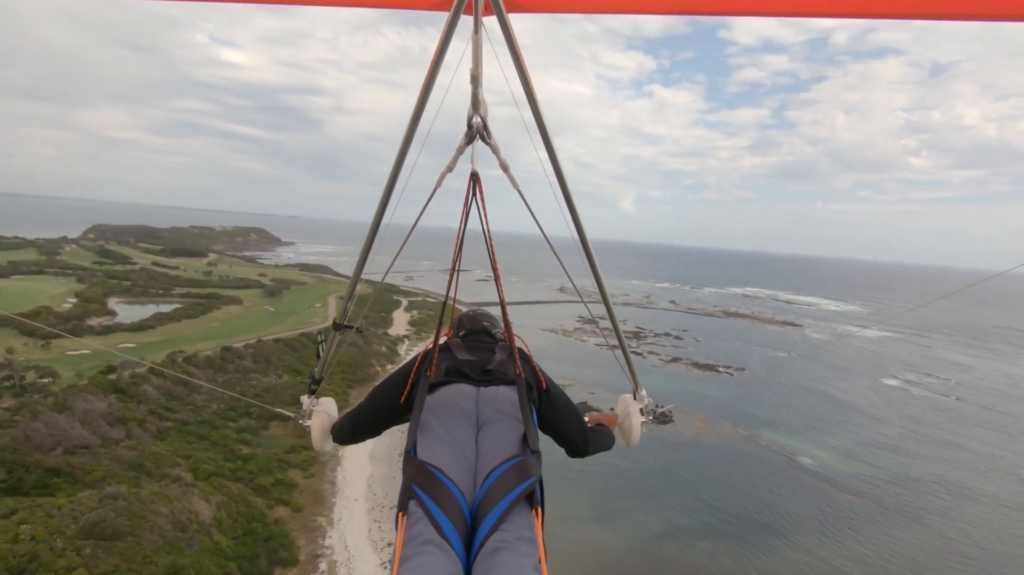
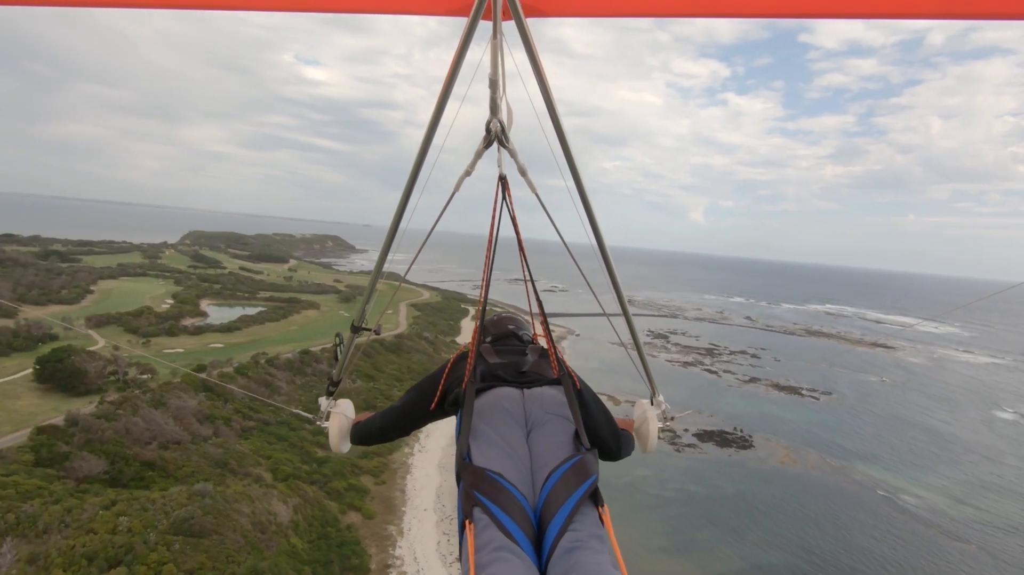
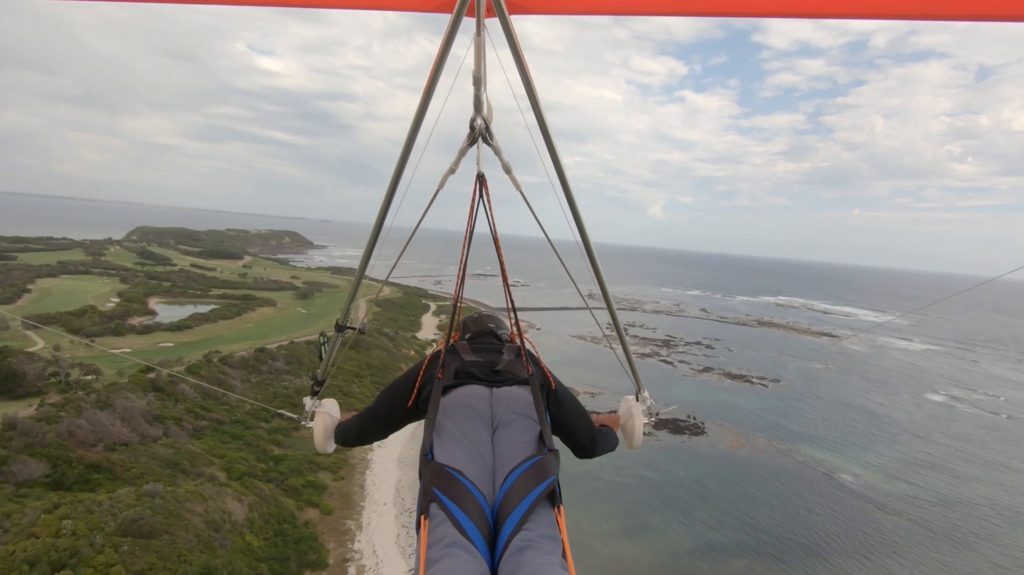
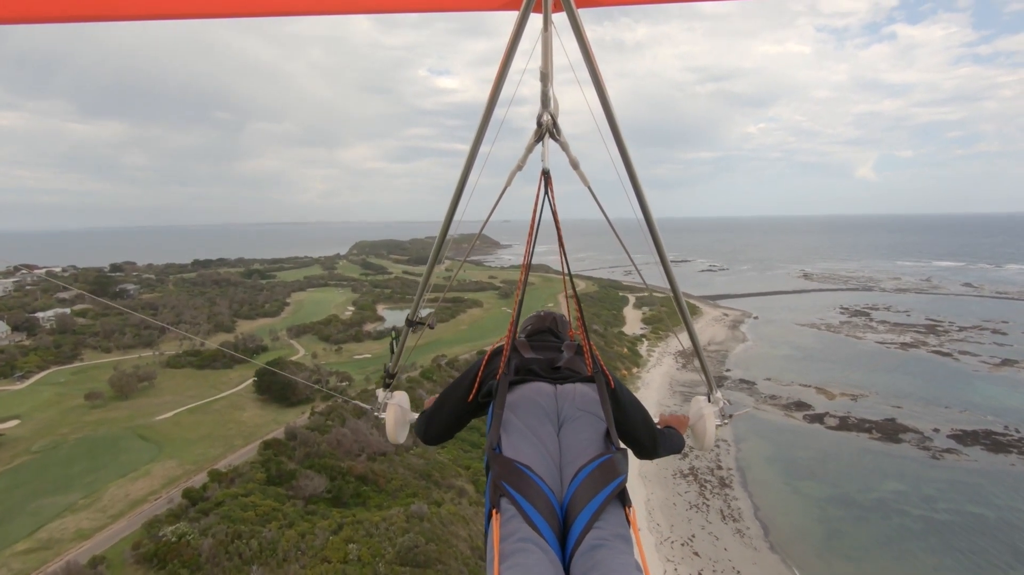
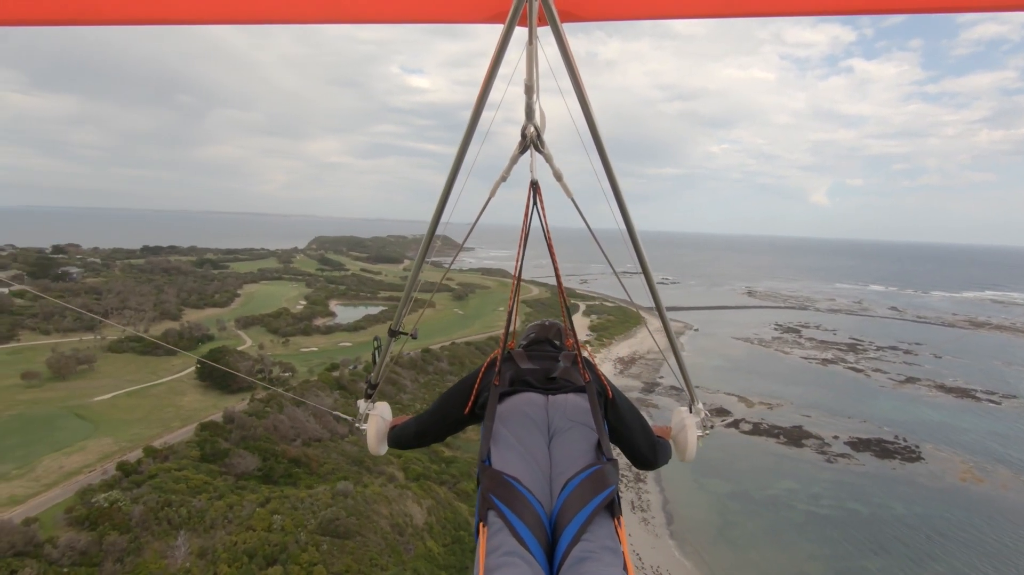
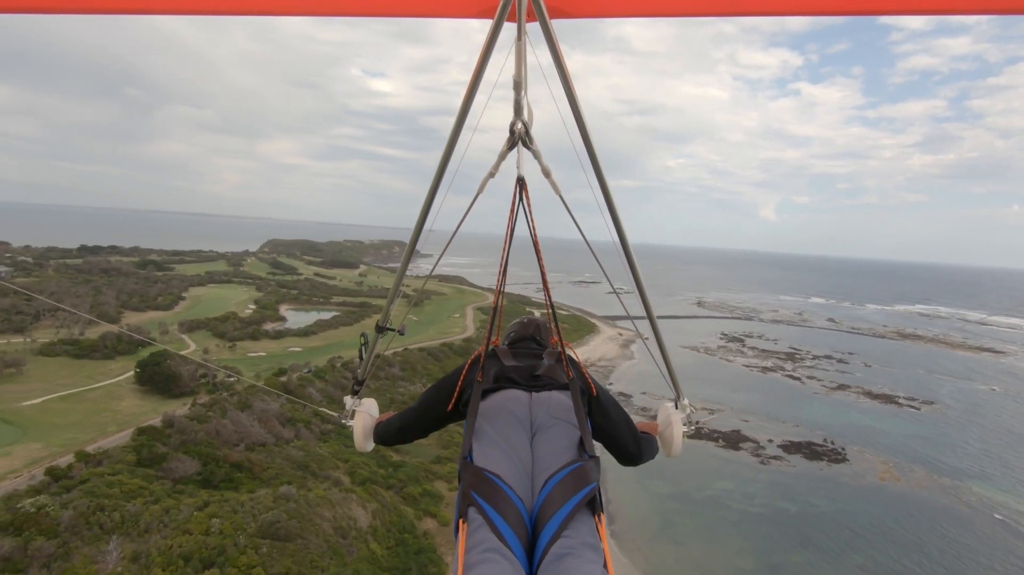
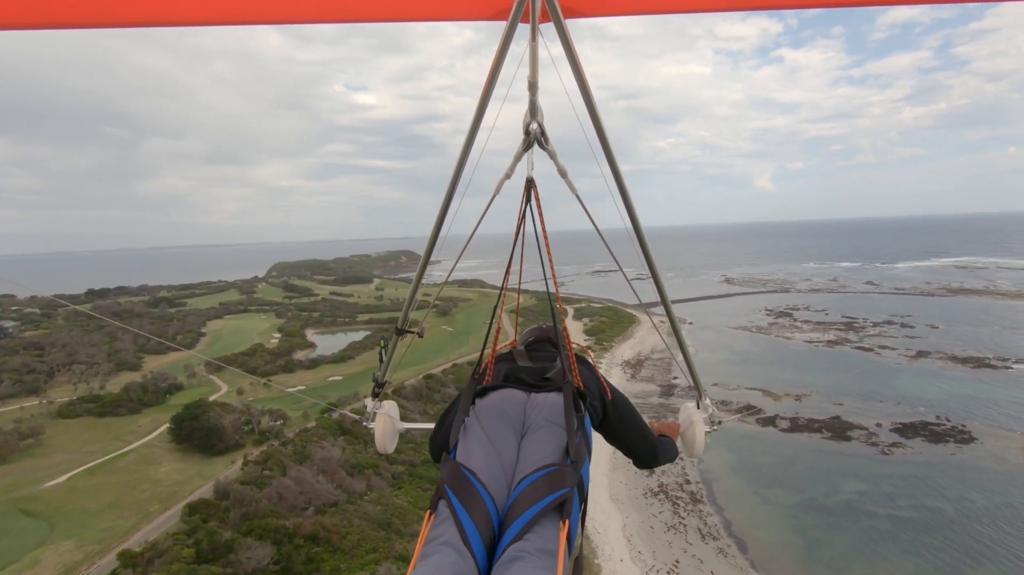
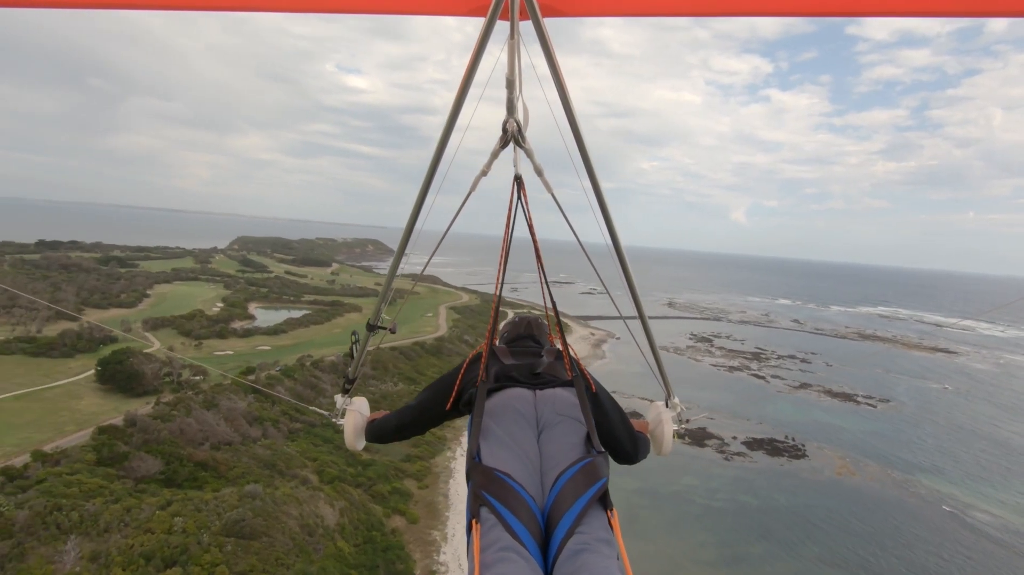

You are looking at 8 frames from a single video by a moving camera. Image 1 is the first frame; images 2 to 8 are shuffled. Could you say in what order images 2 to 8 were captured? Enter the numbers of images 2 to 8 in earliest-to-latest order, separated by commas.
3, 2, 8, 6, 5, 4, 7
